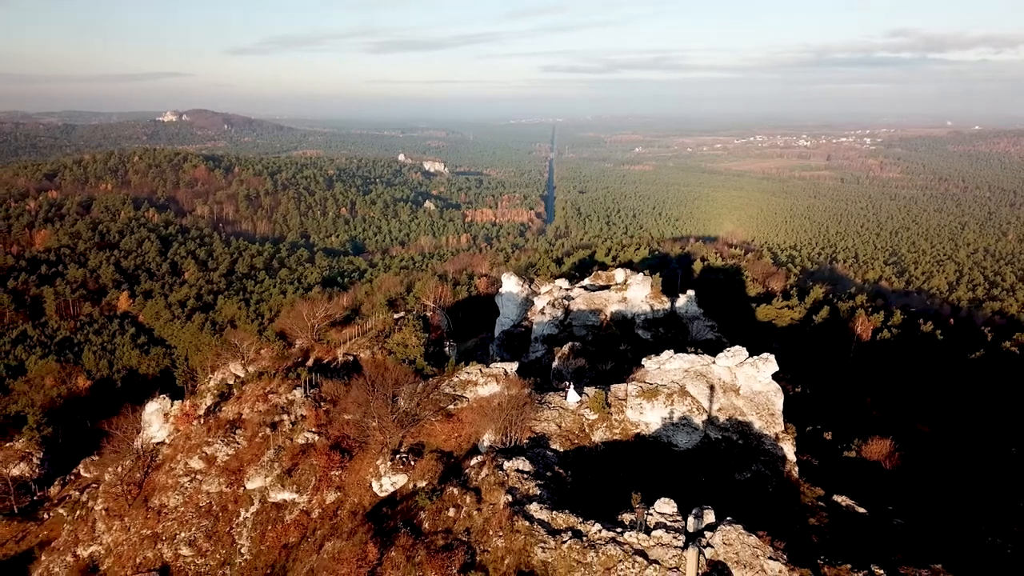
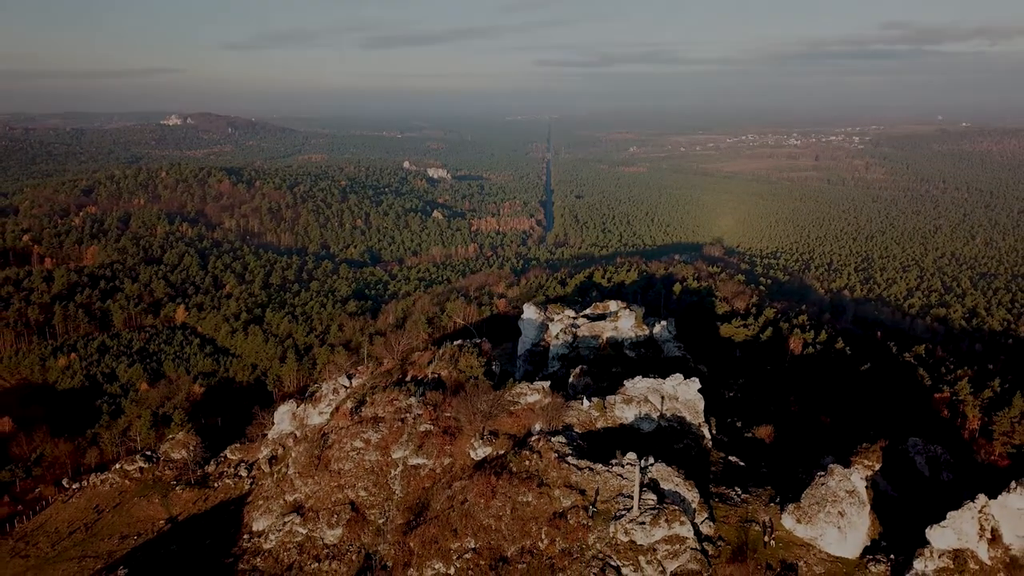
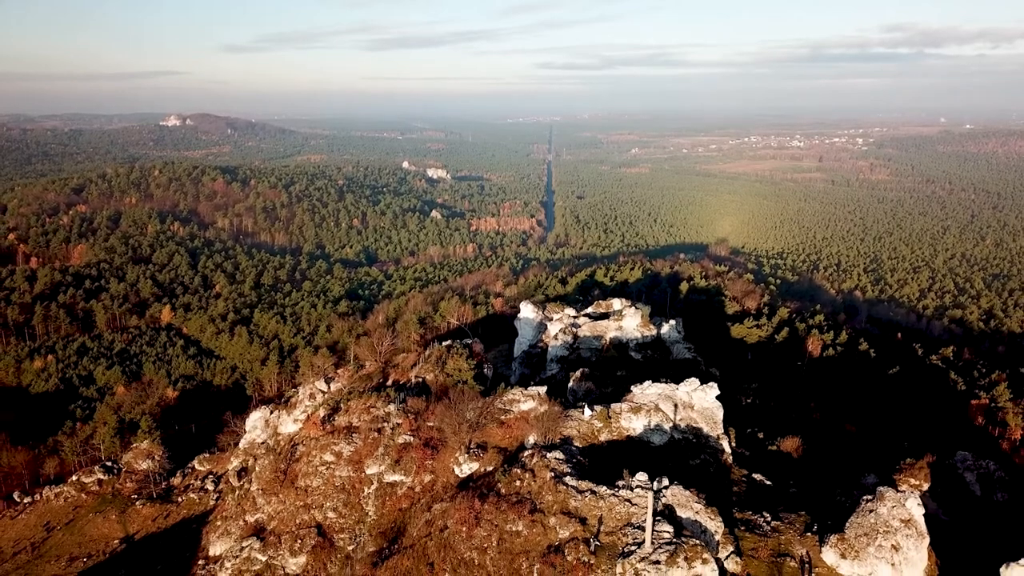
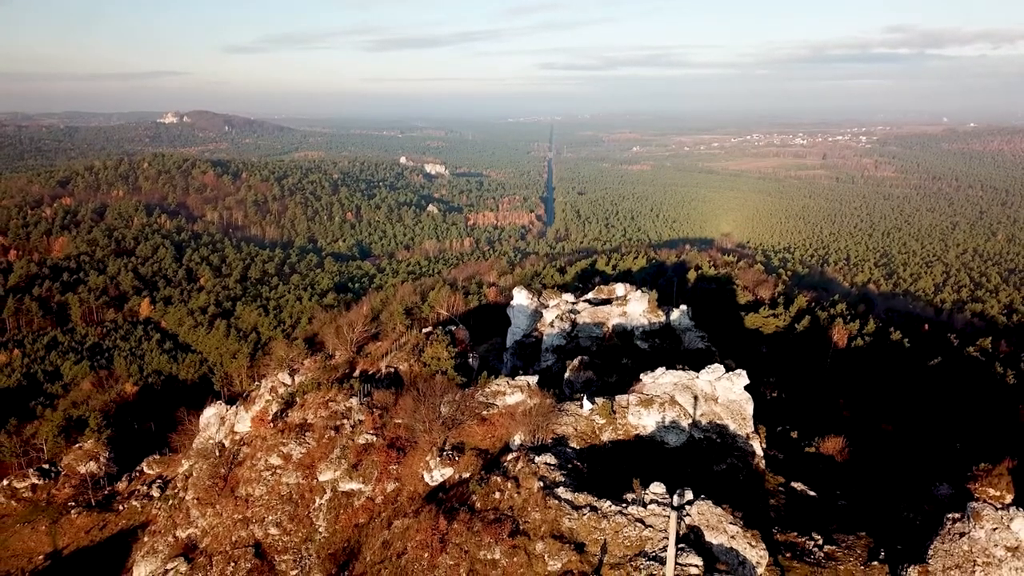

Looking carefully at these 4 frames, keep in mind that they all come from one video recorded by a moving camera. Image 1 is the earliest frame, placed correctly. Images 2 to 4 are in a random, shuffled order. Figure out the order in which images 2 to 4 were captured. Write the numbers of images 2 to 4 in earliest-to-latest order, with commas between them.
4, 3, 2
